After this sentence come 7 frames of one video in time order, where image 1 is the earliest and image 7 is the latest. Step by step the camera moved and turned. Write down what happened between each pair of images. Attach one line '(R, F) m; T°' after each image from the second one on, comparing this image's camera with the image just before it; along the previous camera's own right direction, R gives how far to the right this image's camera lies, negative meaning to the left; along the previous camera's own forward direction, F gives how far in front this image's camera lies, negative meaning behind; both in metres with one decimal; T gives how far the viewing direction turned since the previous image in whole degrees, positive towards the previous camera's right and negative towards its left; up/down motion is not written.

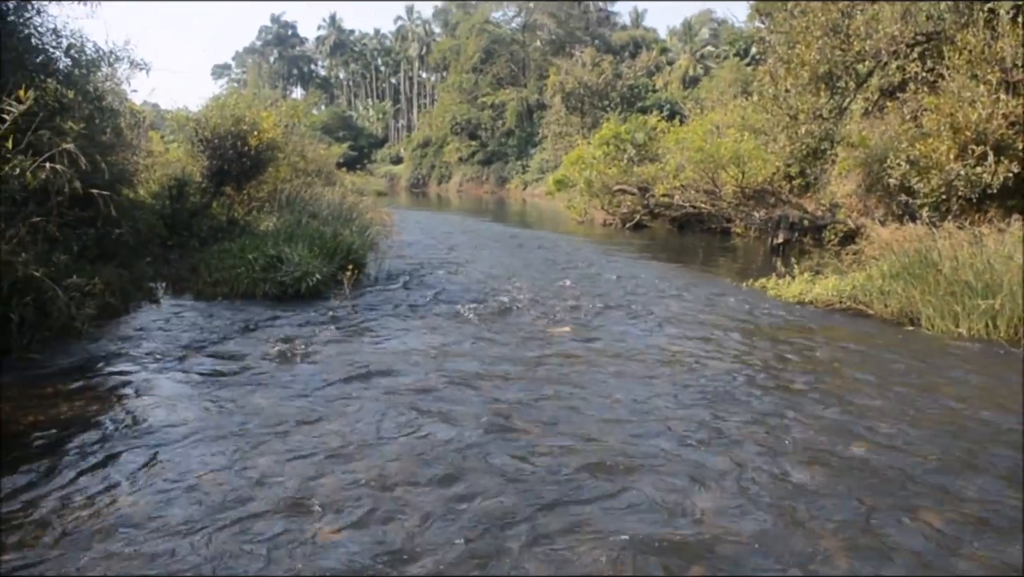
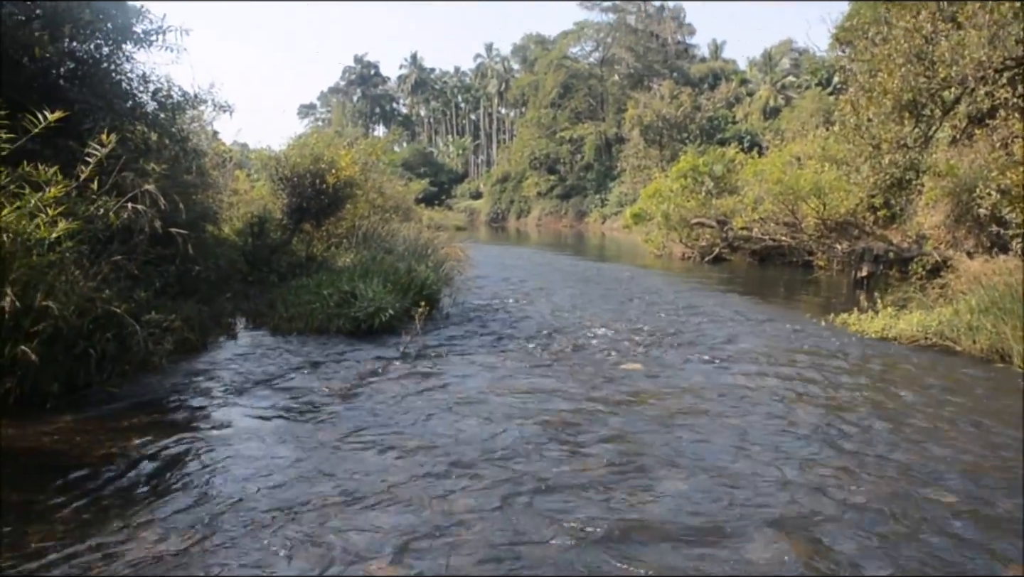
(+1.1, 0.0) m; -7°
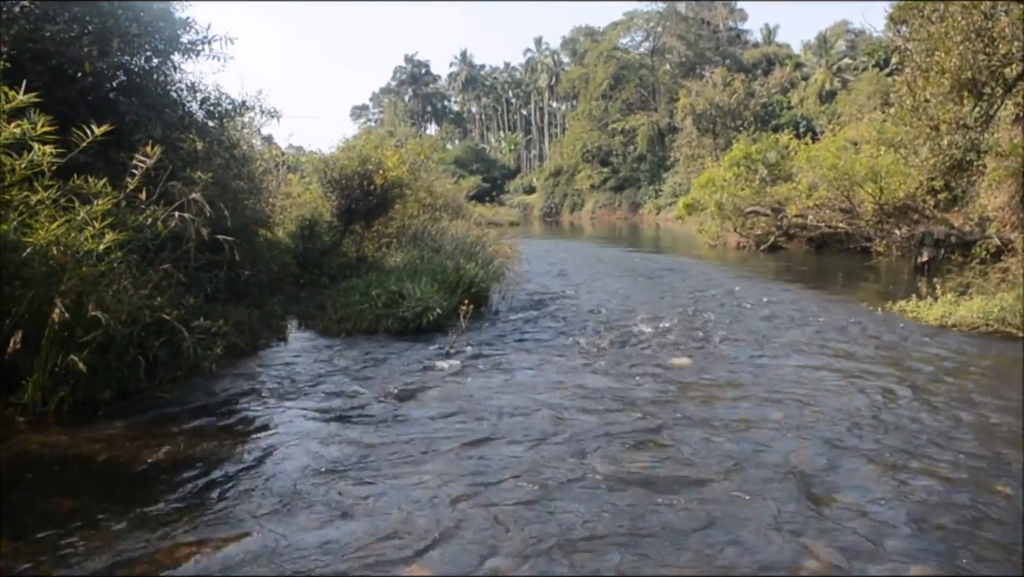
(+1.1, +0.1) m; -6°
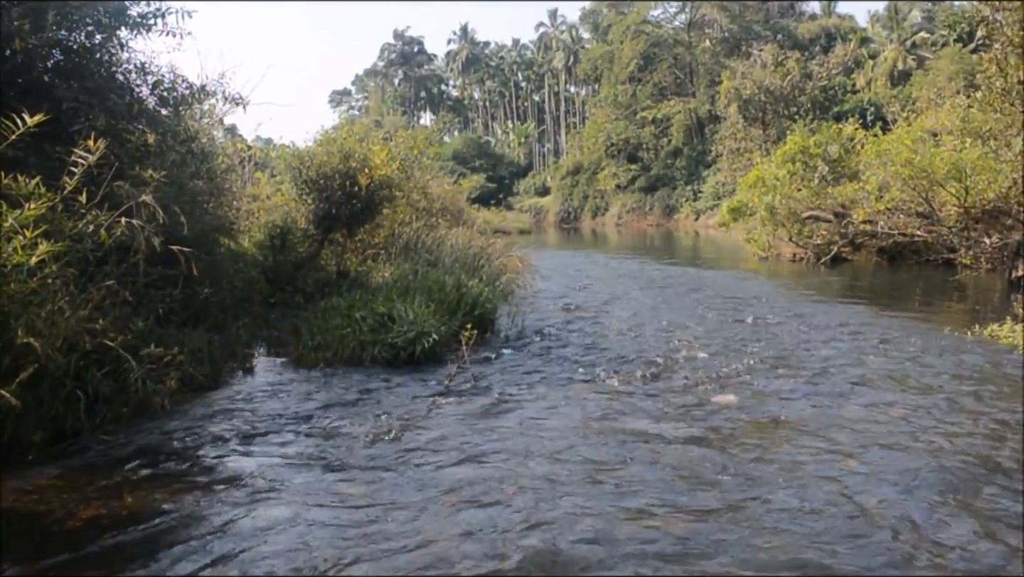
(0.0, +2.3) m; 0°
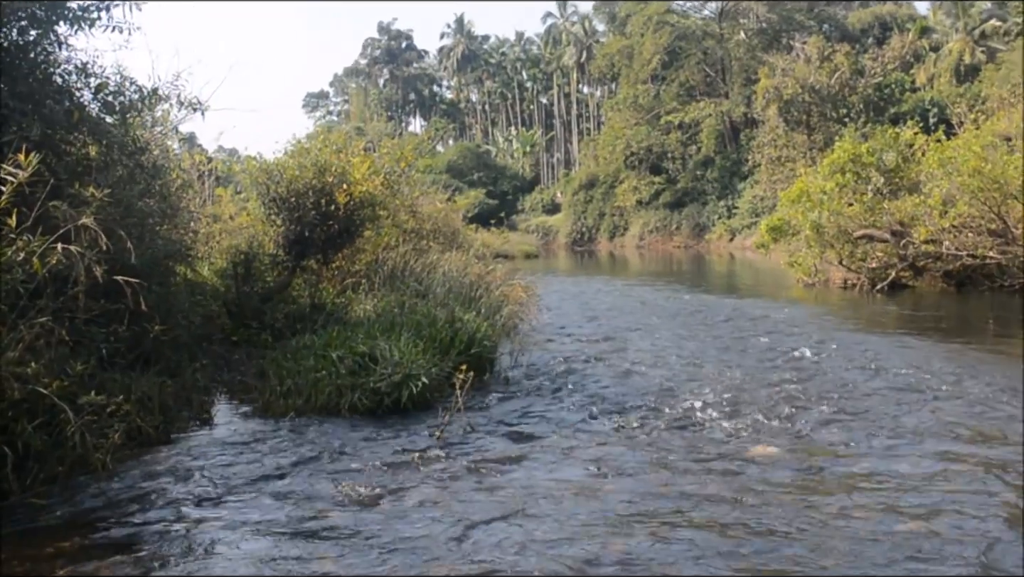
(+0.1, +1.7) m; -1°
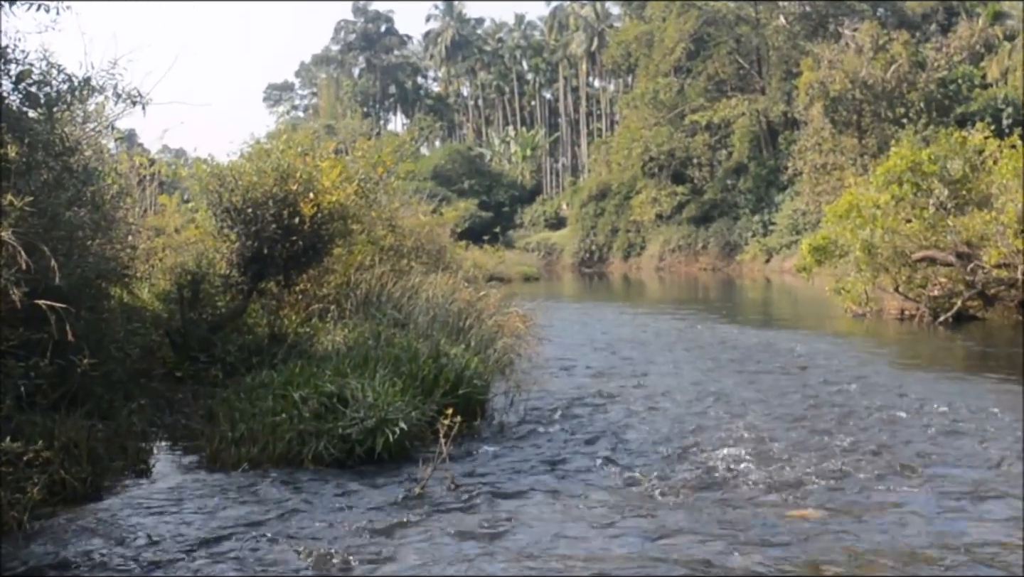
(0.0, +1.6) m; 0°
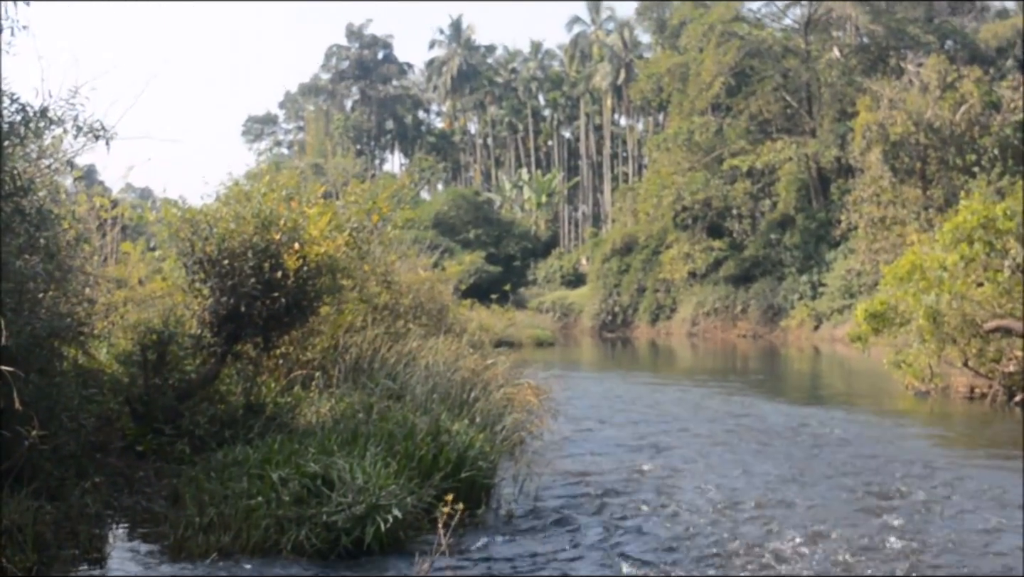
(0.0, +1.1) m; -1°
